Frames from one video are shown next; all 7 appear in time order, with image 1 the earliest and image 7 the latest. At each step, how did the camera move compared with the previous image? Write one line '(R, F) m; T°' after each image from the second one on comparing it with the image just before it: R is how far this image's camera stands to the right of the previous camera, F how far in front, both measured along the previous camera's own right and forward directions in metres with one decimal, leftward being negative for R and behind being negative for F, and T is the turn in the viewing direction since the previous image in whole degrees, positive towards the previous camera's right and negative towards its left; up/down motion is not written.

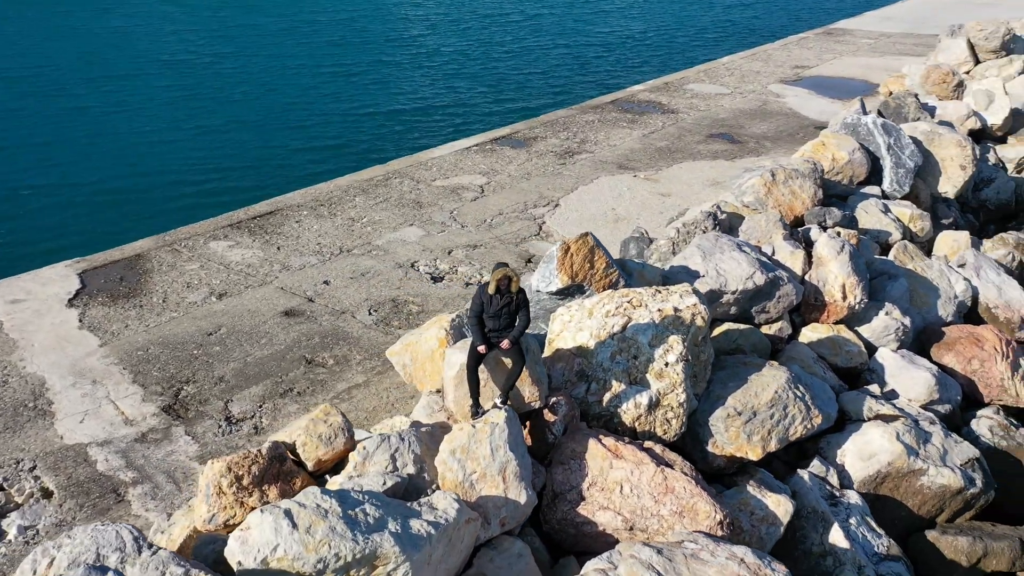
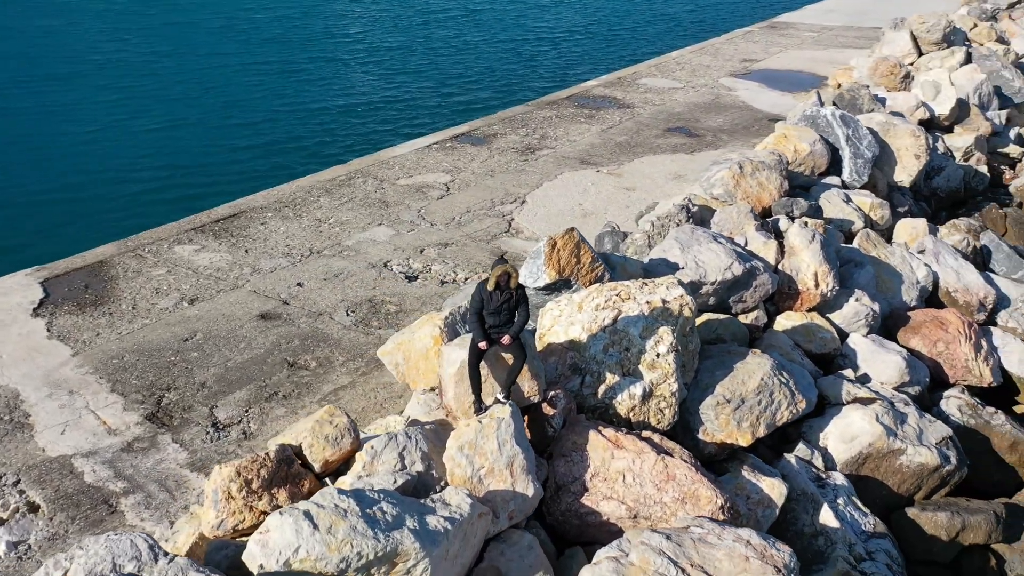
(-0.4, -0.1) m; +4°
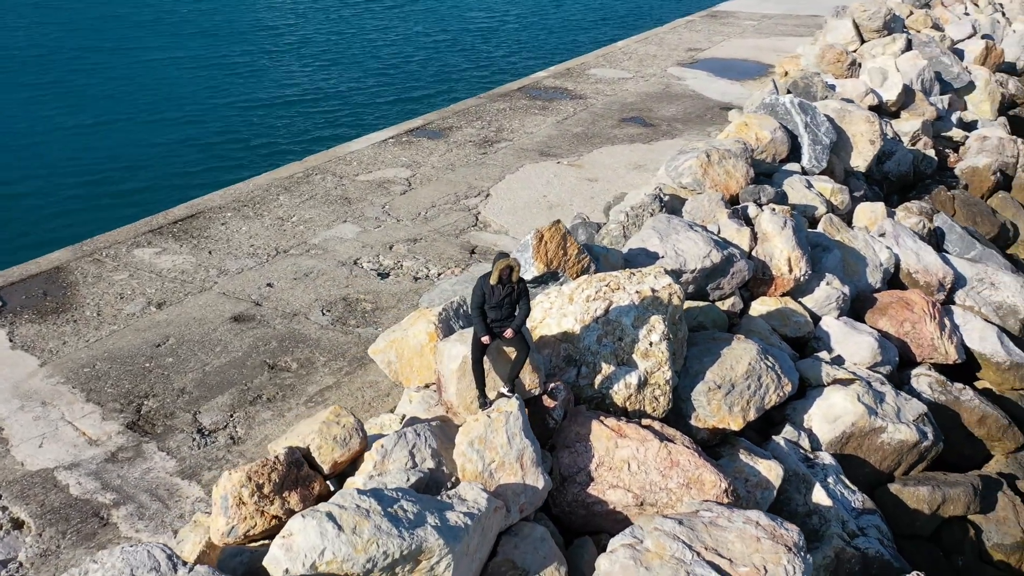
(-0.4, 0.0) m; +4°
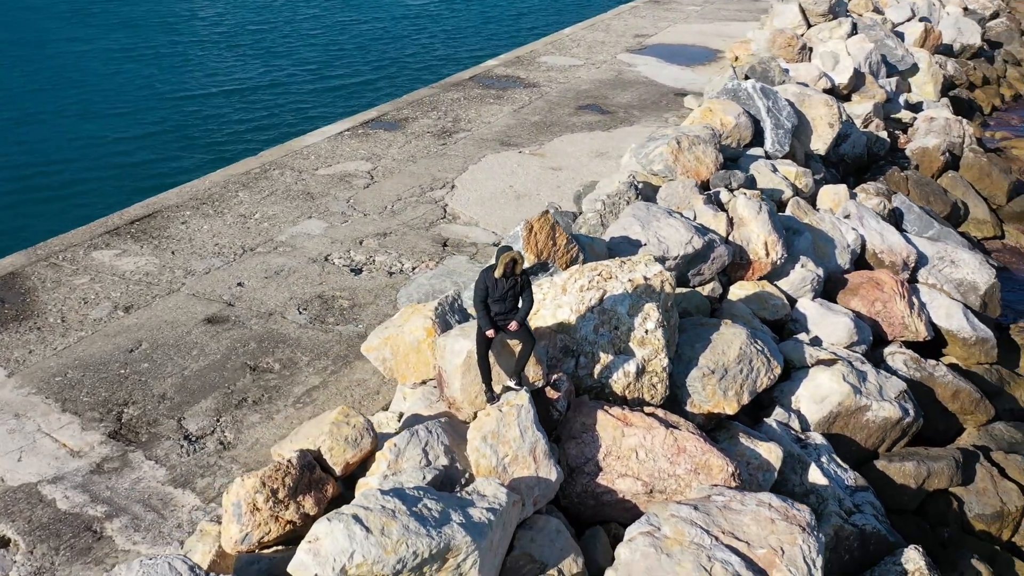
(-0.4, 0.0) m; +4°
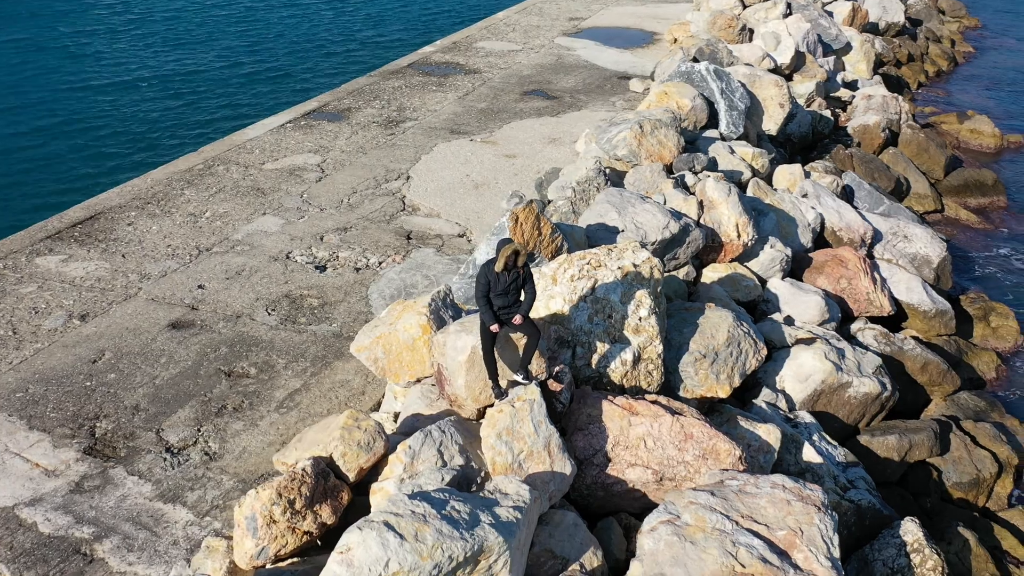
(-0.5, +0.1) m; +5°
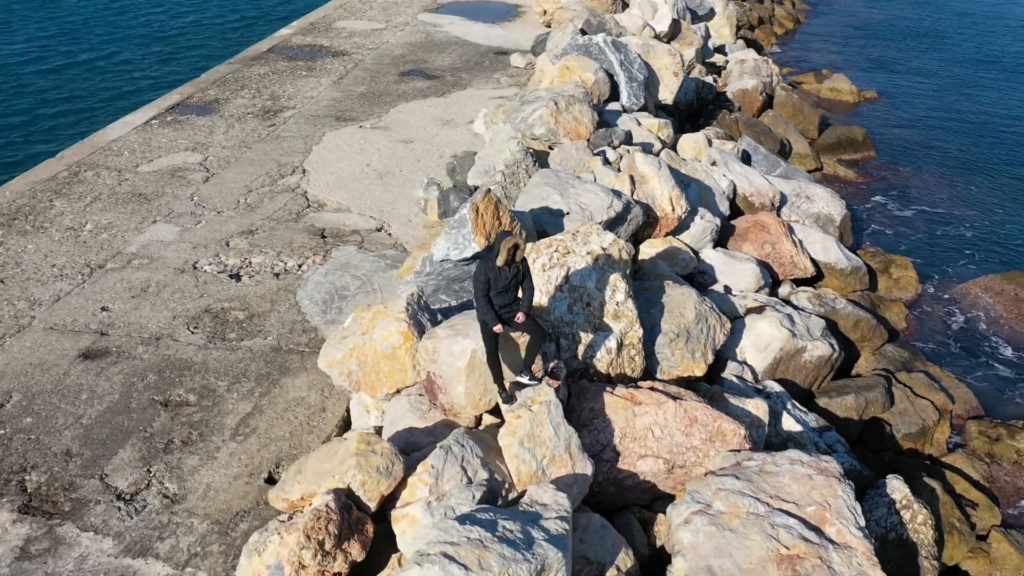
(-1.0, +0.4) m; +10°
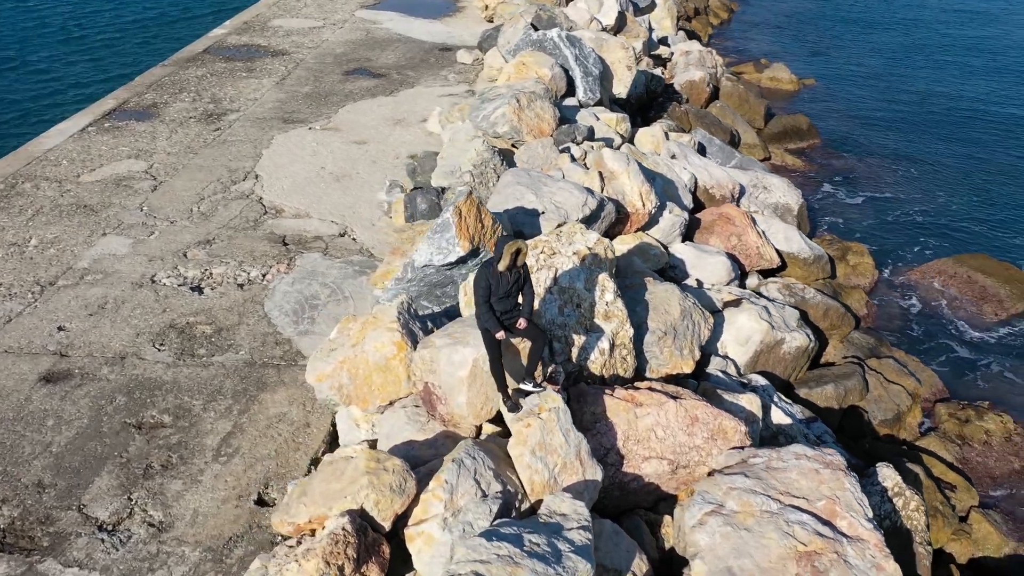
(-0.4, +0.1) m; +4°
